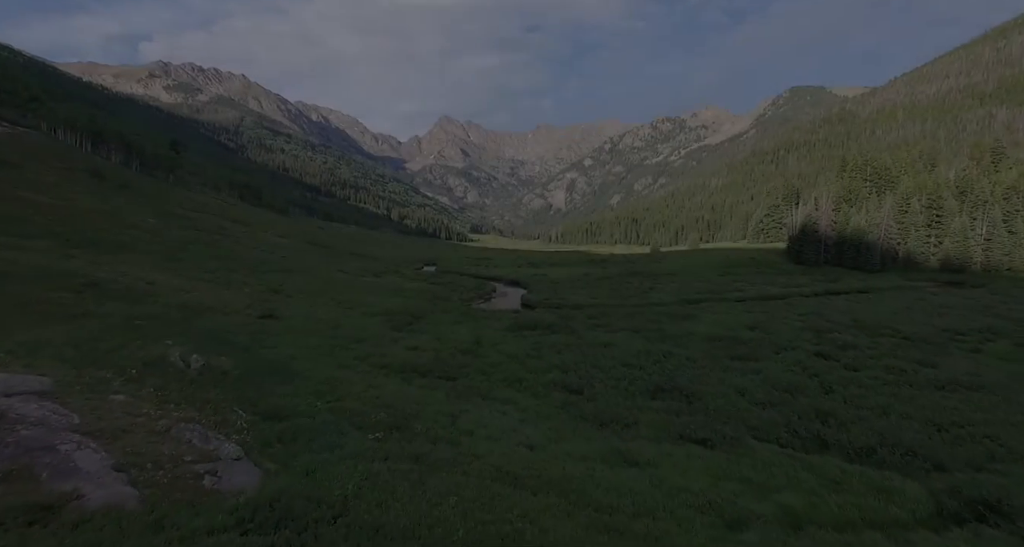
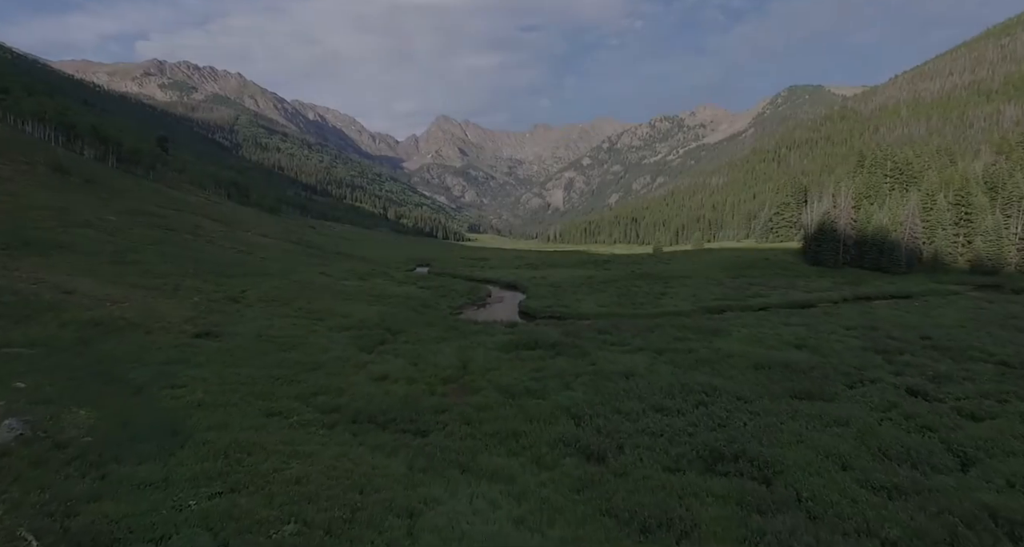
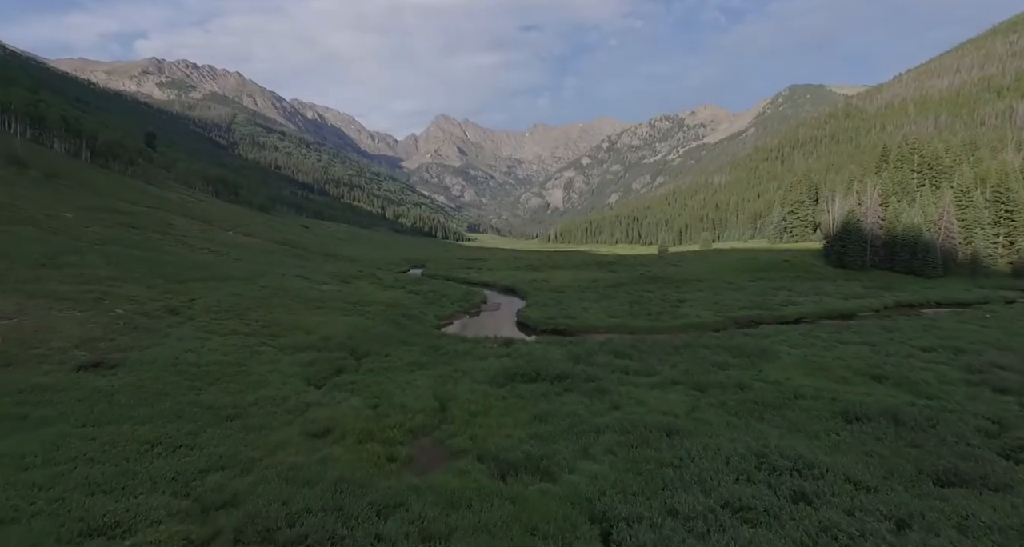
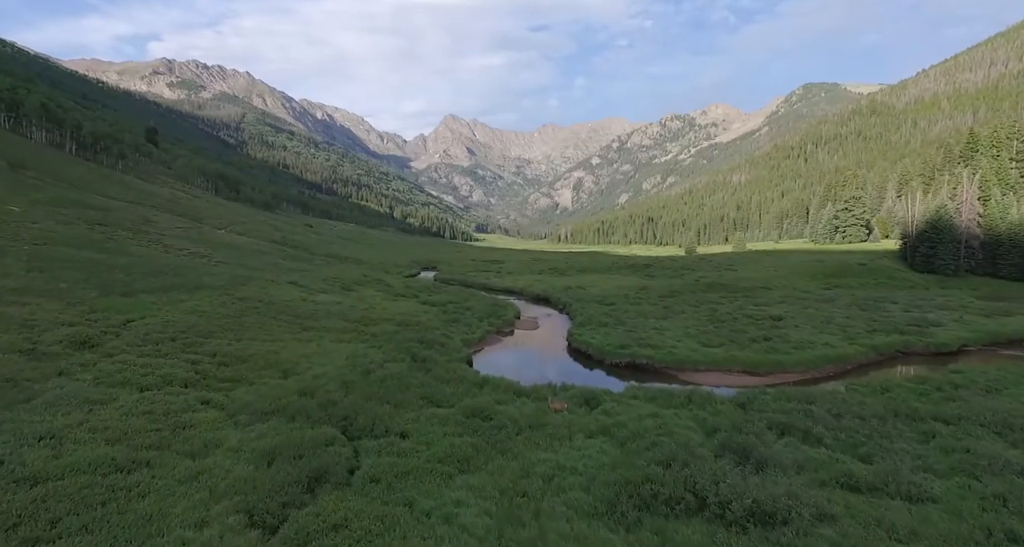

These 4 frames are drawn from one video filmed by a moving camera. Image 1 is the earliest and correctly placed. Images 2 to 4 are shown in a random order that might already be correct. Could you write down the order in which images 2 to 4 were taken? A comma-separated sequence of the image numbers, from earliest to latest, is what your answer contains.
2, 3, 4
